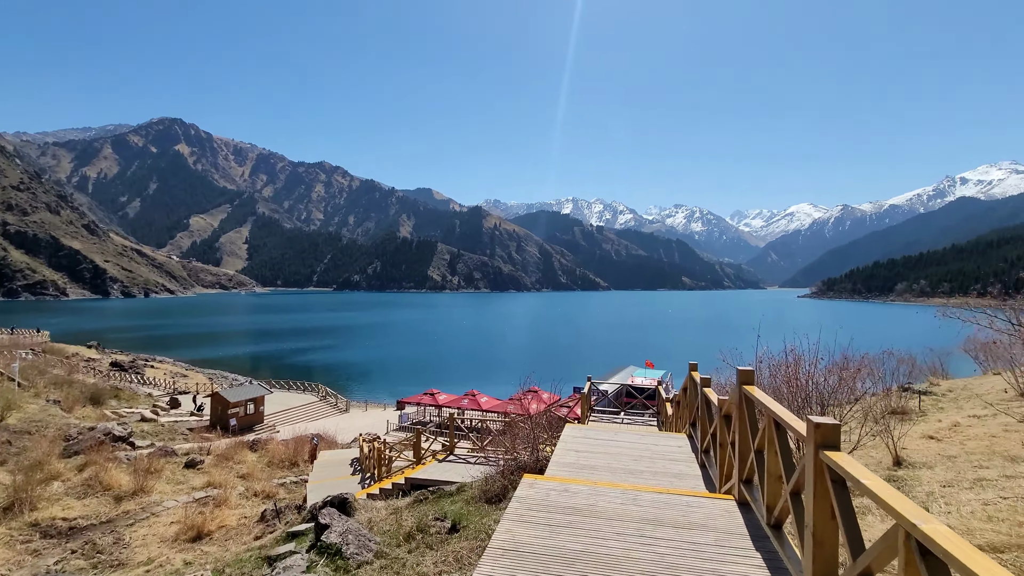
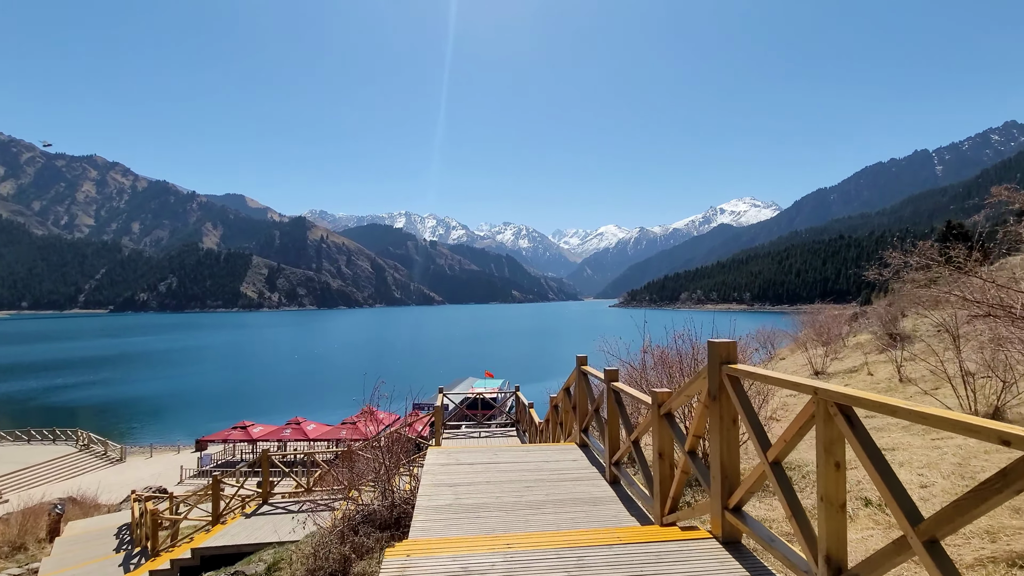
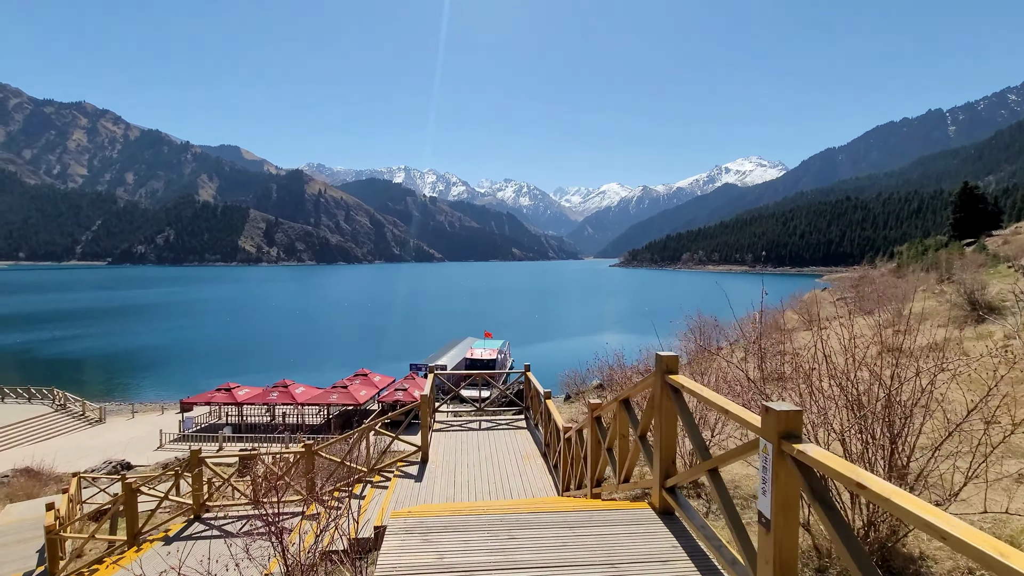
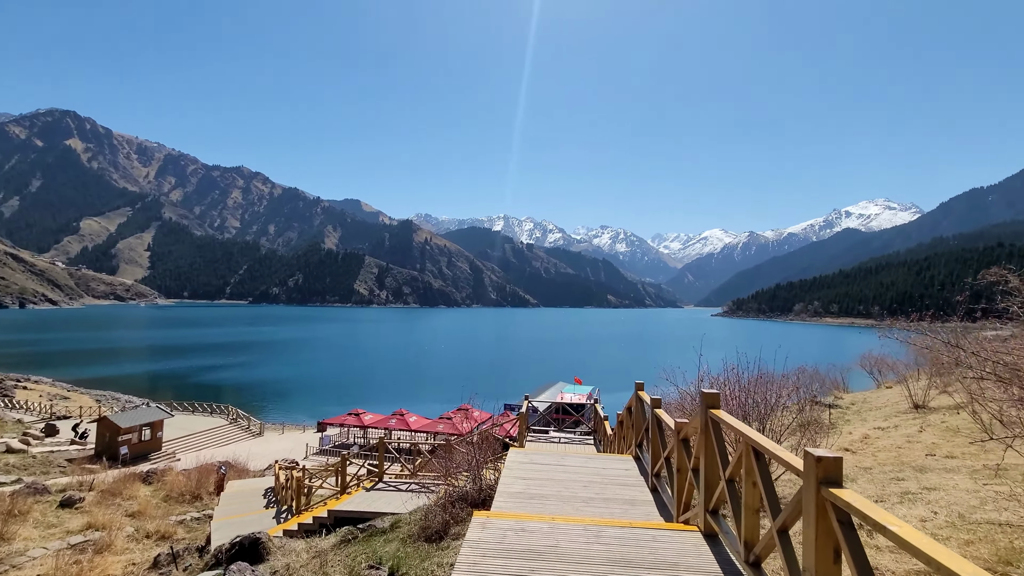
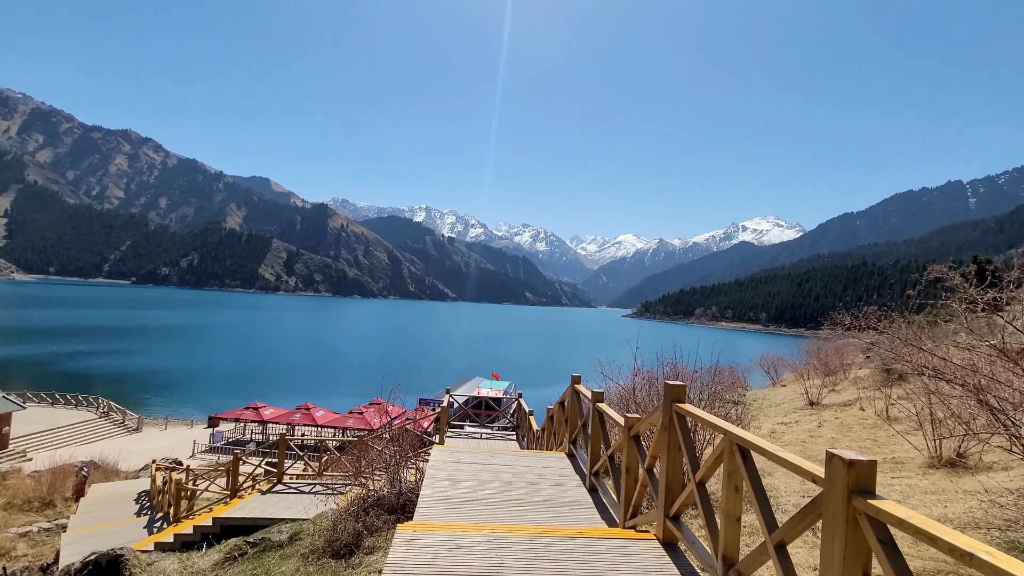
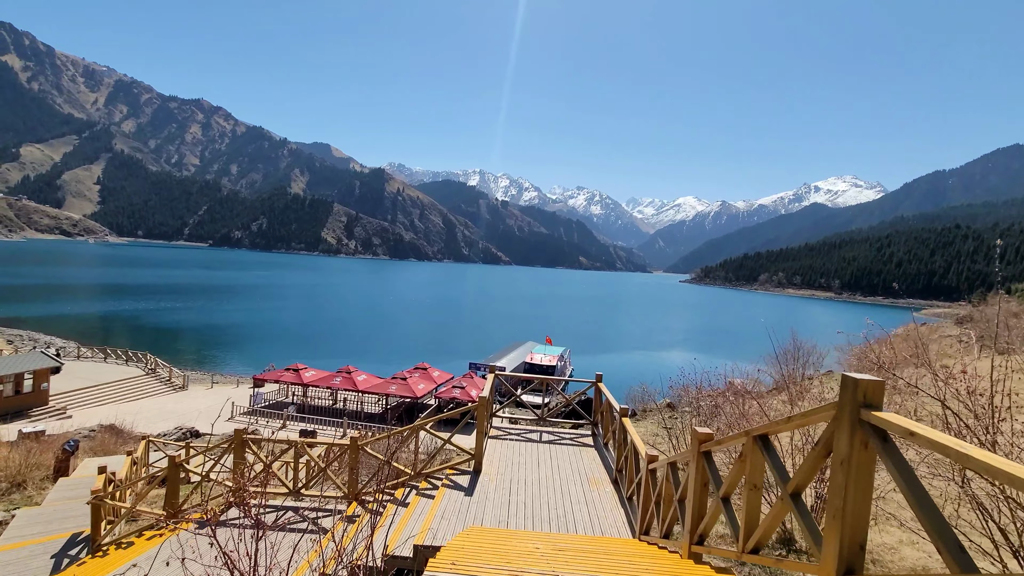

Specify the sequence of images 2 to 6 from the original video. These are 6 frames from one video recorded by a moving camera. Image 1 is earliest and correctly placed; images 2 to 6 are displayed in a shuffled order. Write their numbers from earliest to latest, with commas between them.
4, 5, 2, 3, 6
